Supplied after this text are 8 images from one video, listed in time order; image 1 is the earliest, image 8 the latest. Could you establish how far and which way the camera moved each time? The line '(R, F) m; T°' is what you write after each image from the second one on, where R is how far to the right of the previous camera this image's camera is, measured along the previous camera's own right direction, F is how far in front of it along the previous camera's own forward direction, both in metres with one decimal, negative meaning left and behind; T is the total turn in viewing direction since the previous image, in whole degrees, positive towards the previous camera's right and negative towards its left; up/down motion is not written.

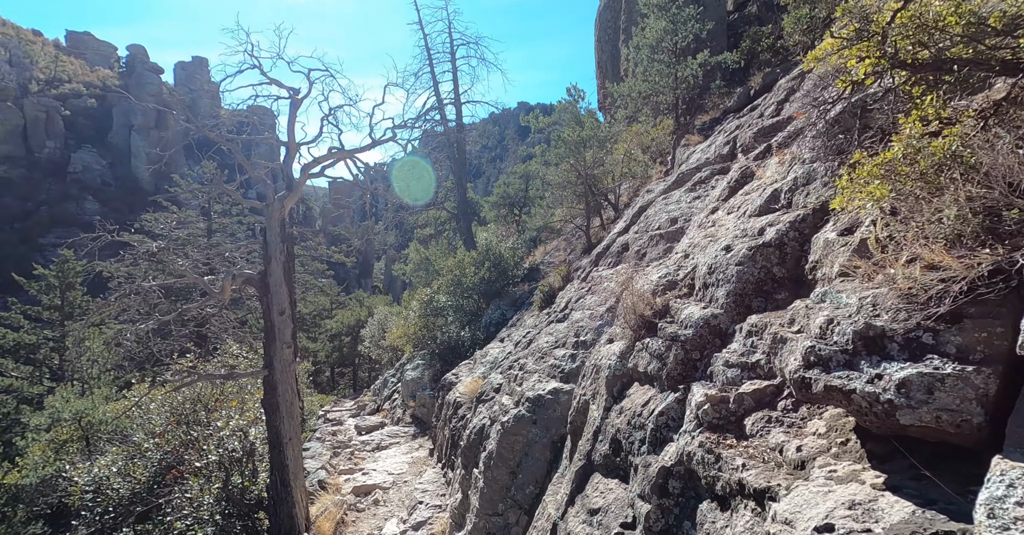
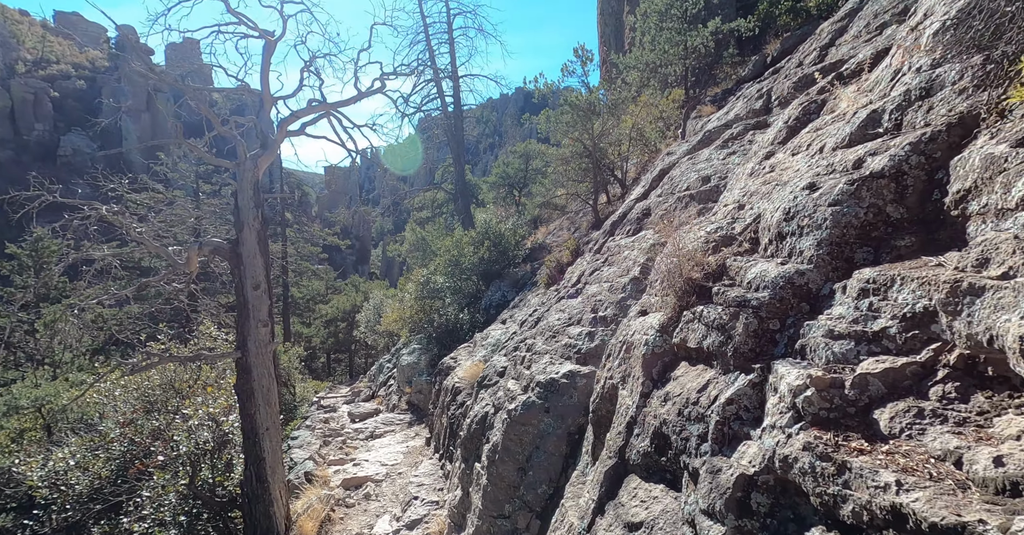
(-0.1, +0.9) m; 0°
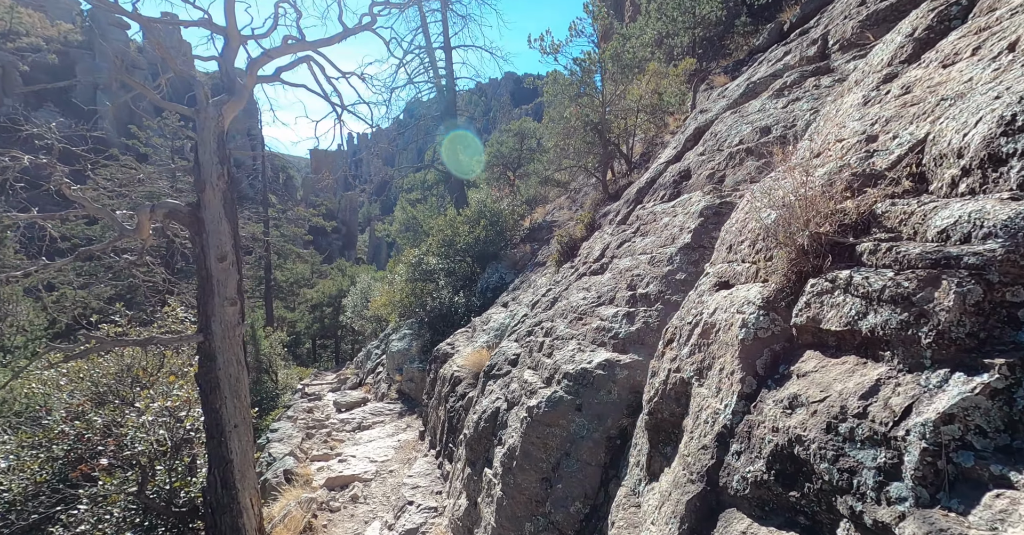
(-0.3, +1.0) m; +1°
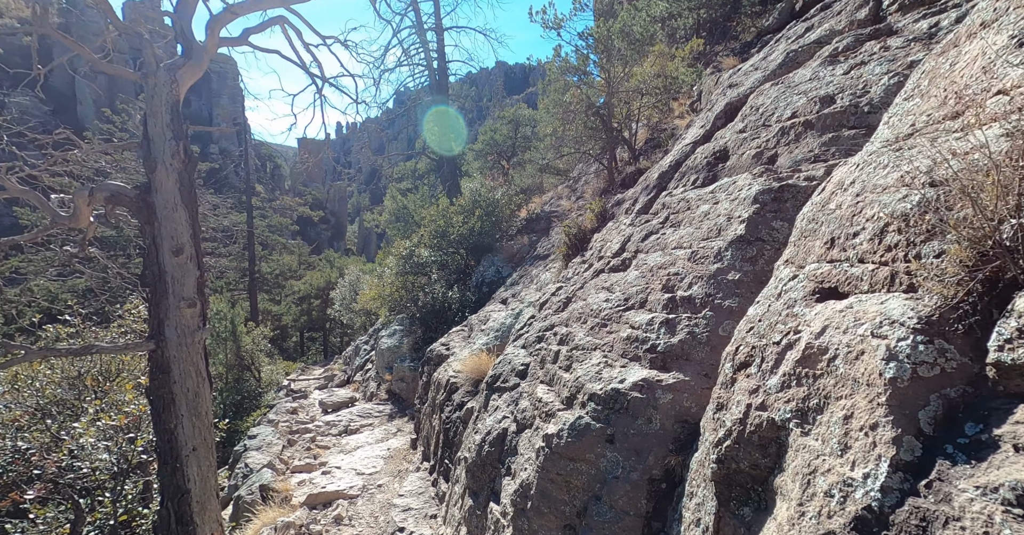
(-0.2, +0.8) m; +1°
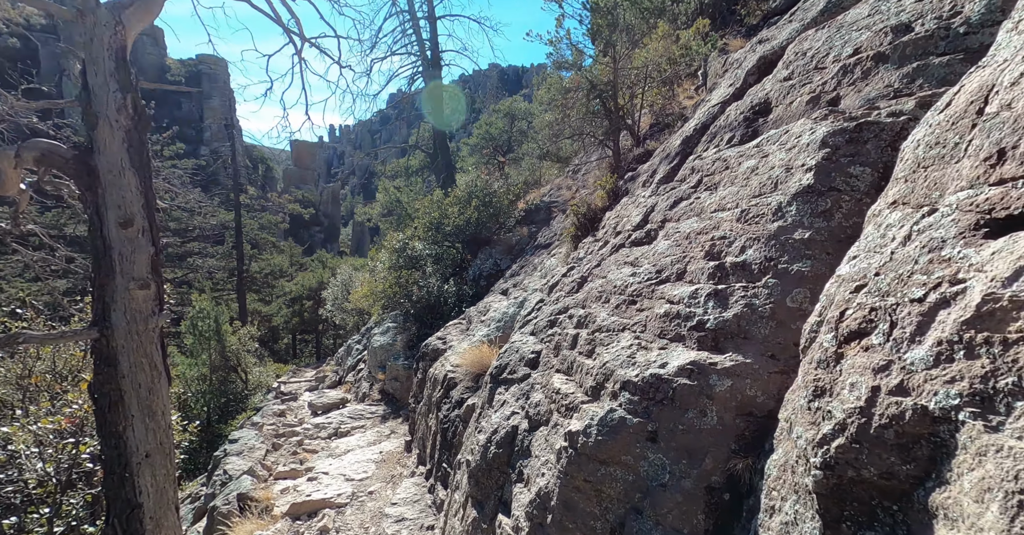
(-0.1, +0.7) m; +1°
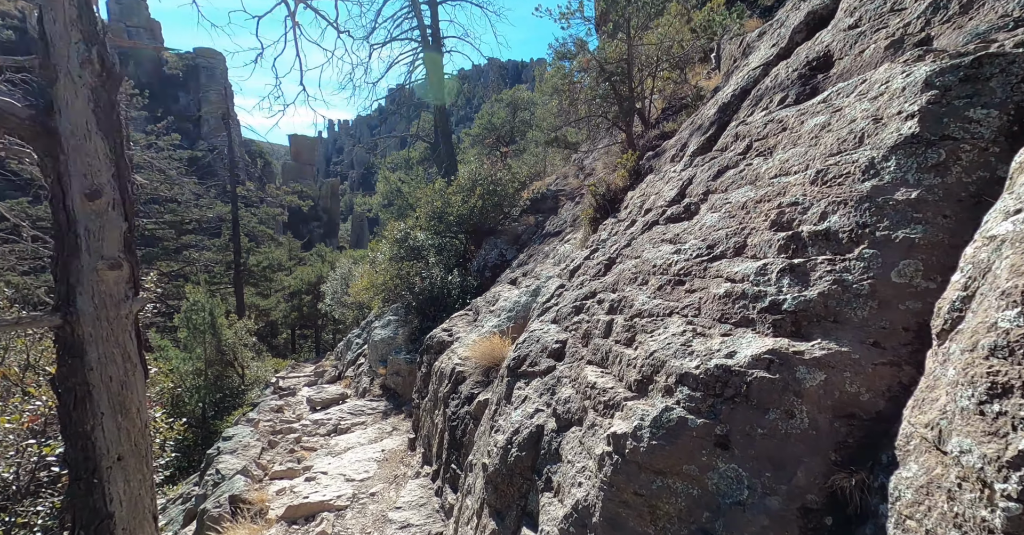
(-0.2, +0.5) m; 0°
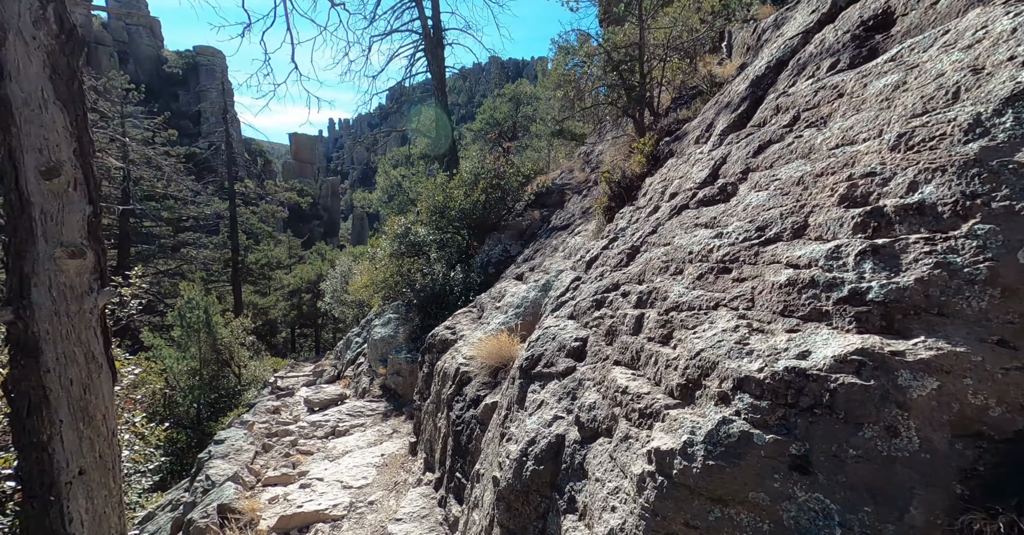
(-0.1, +0.4) m; 0°
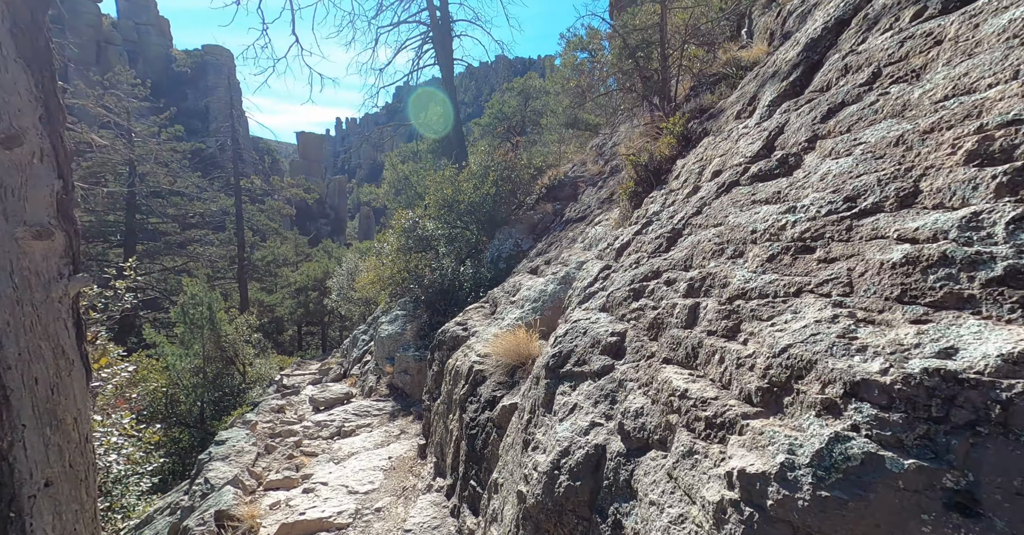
(-0.1, +0.5) m; -1°
